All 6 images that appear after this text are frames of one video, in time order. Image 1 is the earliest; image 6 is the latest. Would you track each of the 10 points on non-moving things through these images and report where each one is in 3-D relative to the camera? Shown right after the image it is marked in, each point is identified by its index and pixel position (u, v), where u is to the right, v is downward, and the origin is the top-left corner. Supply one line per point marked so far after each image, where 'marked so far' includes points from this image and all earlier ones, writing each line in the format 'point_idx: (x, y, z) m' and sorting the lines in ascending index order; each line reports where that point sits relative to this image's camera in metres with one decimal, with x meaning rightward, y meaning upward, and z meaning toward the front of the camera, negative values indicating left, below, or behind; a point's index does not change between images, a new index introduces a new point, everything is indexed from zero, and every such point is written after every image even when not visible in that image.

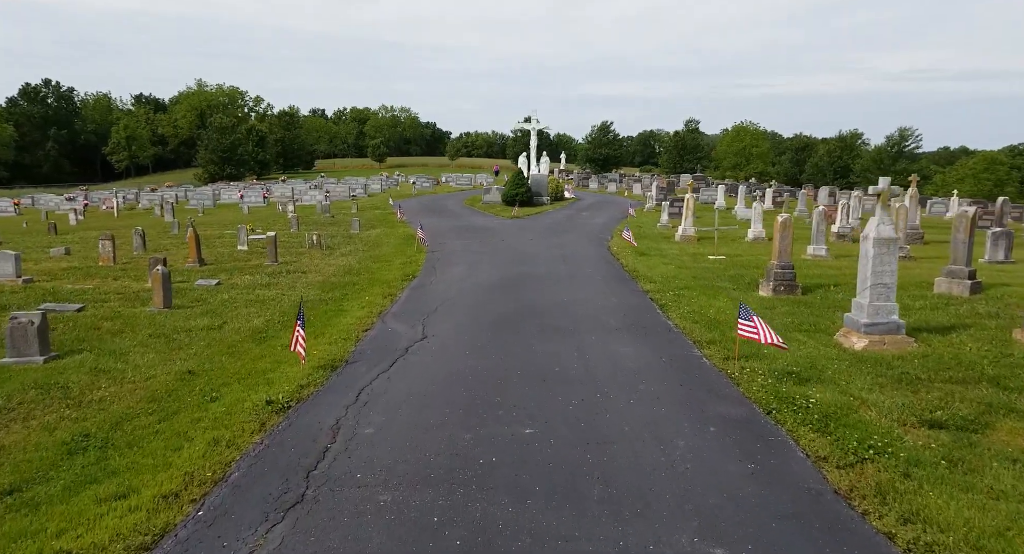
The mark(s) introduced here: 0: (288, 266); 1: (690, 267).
0: (-6.4, +0.3, +19.0) m
1: (+4.8, +0.3, +18.3) m
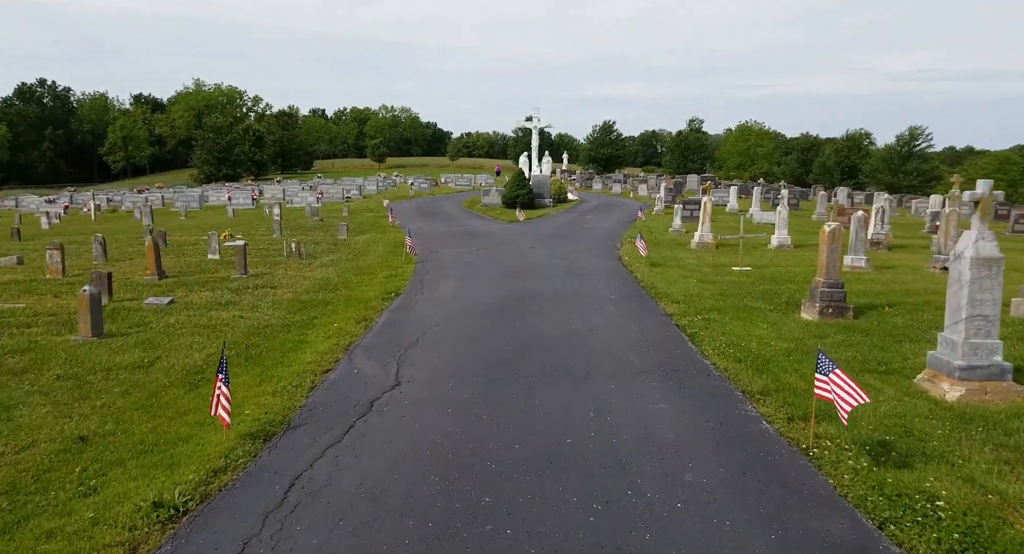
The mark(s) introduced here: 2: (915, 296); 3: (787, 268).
0: (-6.4, -0.1, +16.8) m
1: (+4.8, -0.1, +16.1) m
2: (+8.4, -0.4, +13.9) m
3: (+7.4, +0.2, +18.0) m
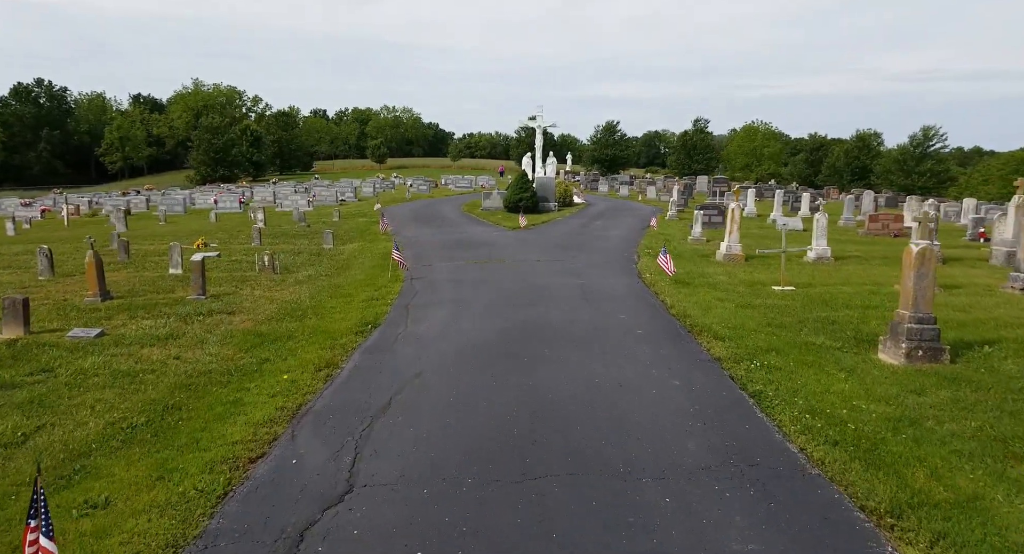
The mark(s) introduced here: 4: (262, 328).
0: (-6.3, -0.6, +14.2) m
1: (+4.9, -0.6, +13.5) m
2: (+8.4, -0.9, +11.3) m
3: (+7.5, -0.2, +15.4) m
4: (-4.5, -0.9, +12.1) m
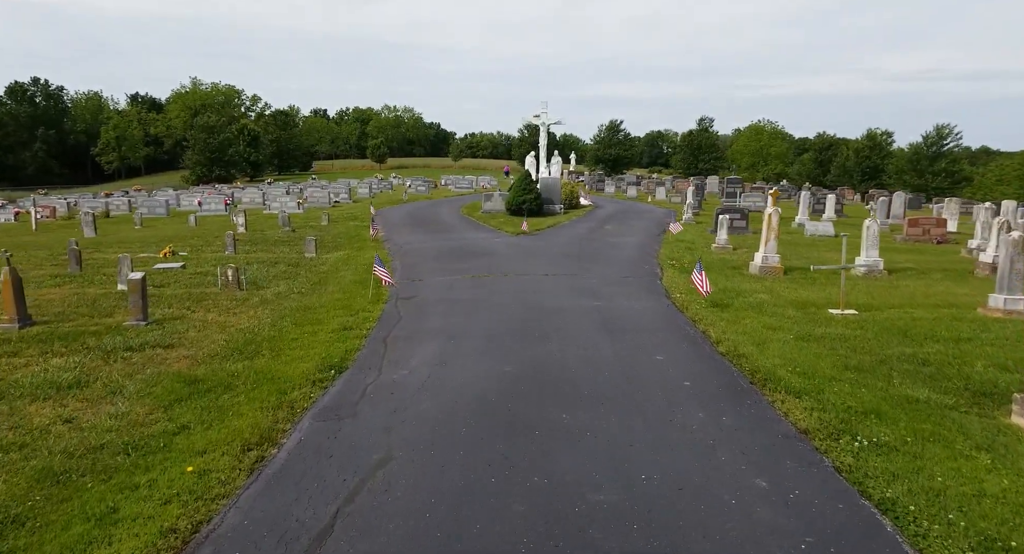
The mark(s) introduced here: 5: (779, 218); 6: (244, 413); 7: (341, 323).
0: (-6.3, -1.0, +11.6) m
1: (+5.0, -1.0, +10.9) m
2: (+8.5, -1.3, +8.6) m
3: (+7.6, -0.6, +12.8) m
4: (-4.5, -1.3, +9.5) m
5: (+7.0, +1.6, +17.6) m
6: (-3.0, -1.5, +7.5) m
7: (-3.0, -0.8, +11.7) m
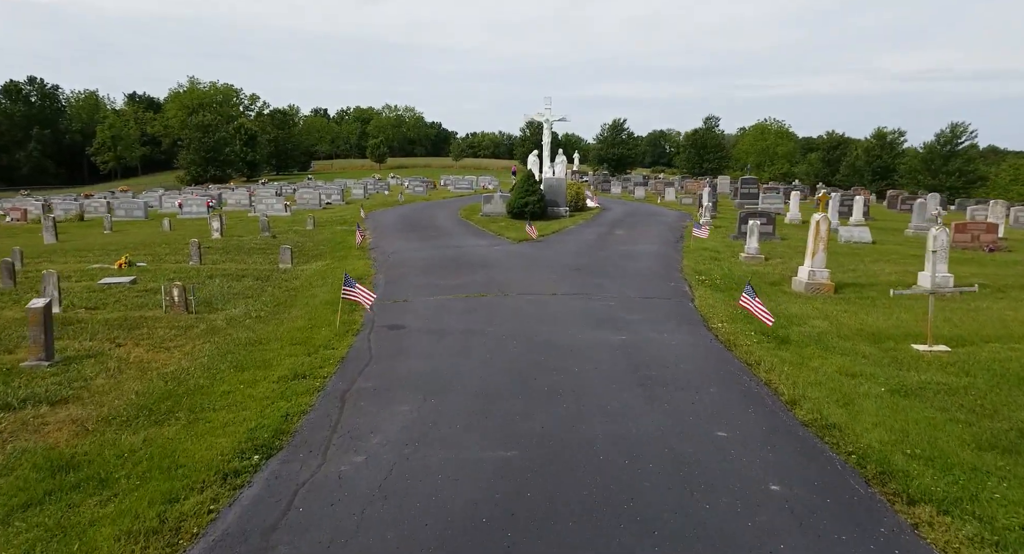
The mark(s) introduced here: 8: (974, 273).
0: (-6.2, -1.4, +9.0) m
1: (+5.0, -1.4, +8.2) m
2: (+8.5, -1.7, +6.0) m
3: (+7.6, -1.0, +10.2) m
4: (-4.4, -1.7, +6.9) m
5: (+7.0, +1.2, +14.9) m
6: (-3.0, -2.0, +4.8) m
7: (-3.0, -1.2, +9.1) m
8: (+11.6, +0.1, +16.7) m
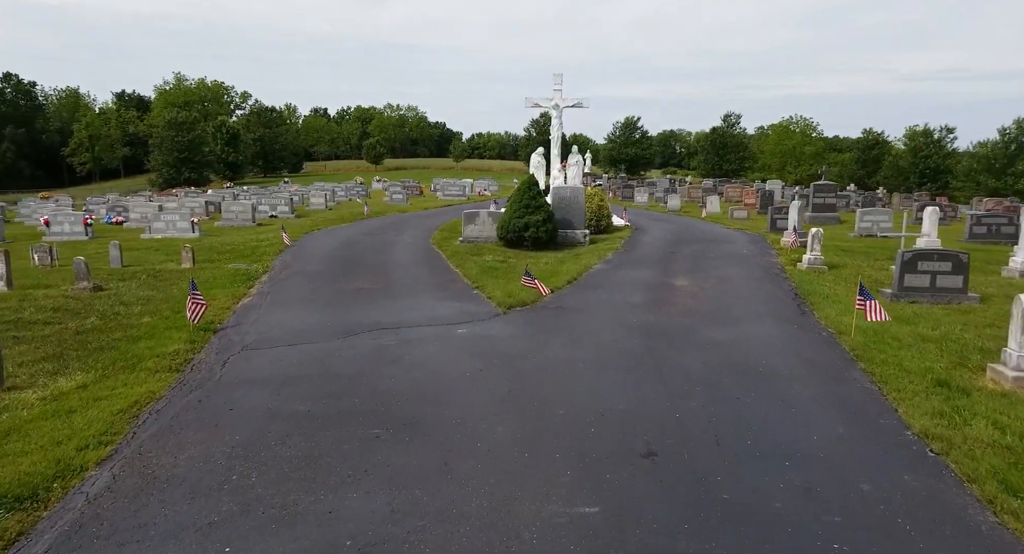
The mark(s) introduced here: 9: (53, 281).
0: (-6.7, -3.3, -2.0) m
1: (+4.5, -3.3, -2.8) m
2: (+8.0, -3.5, -5.1) m
3: (+7.1, -2.9, -0.9) m
4: (-4.9, -3.6, -4.1) m
5: (+6.6, -0.7, +3.8) m
6: (-3.5, -3.8, -6.1) m
7: (-3.5, -3.1, -1.9) m
8: (+11.2, -1.8, +5.6) m
9: (-11.7, -0.1, +16.5) m
